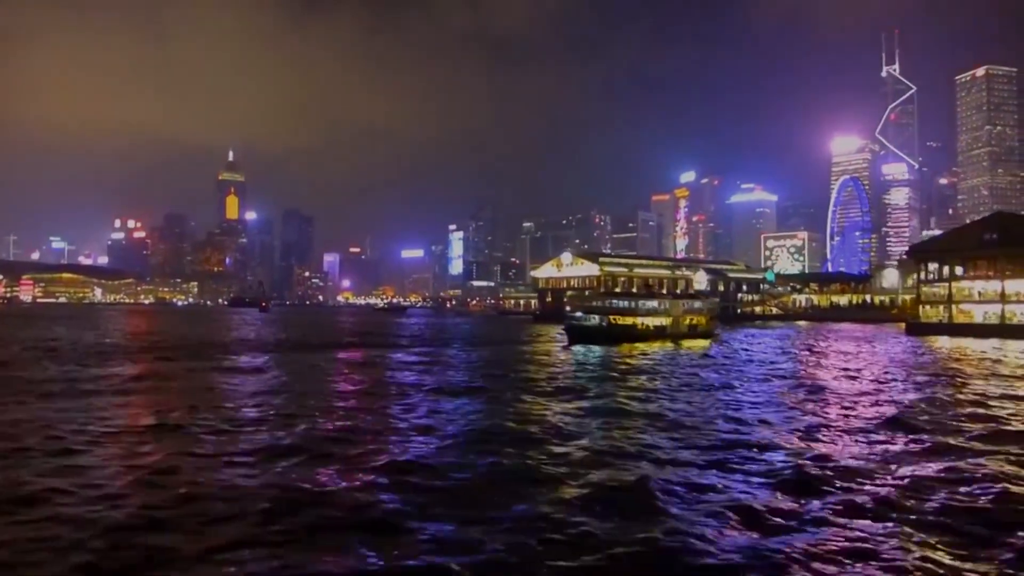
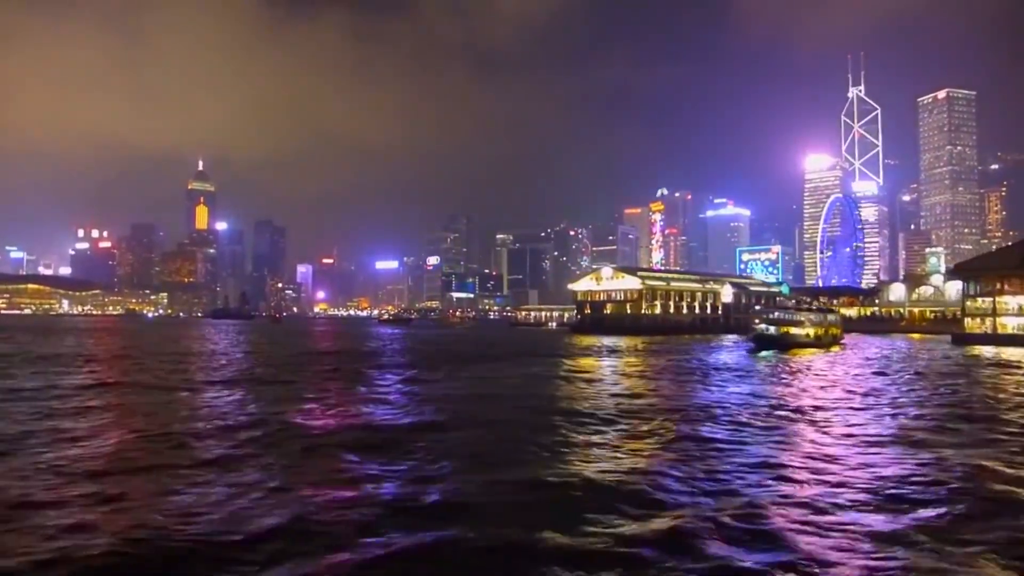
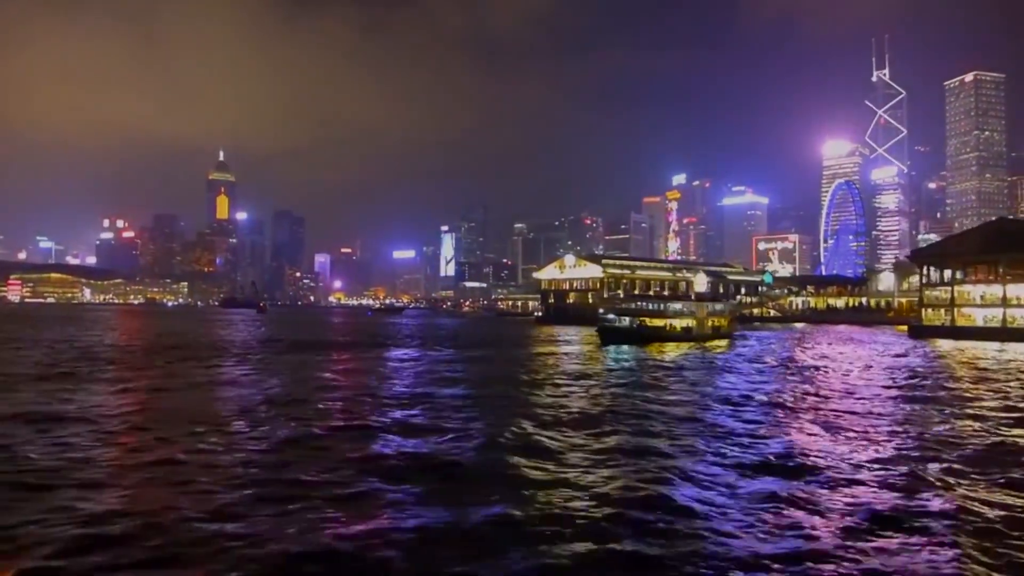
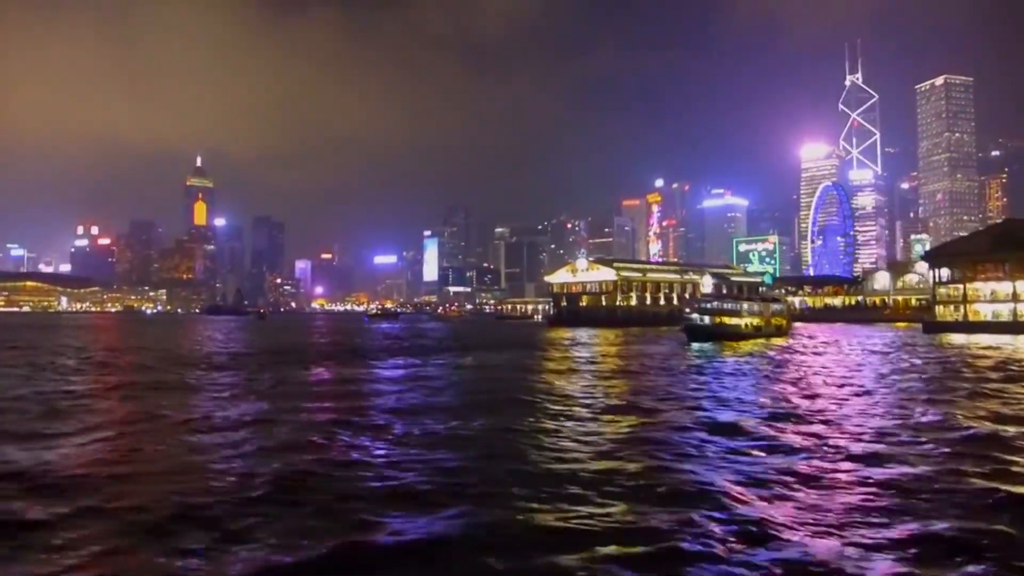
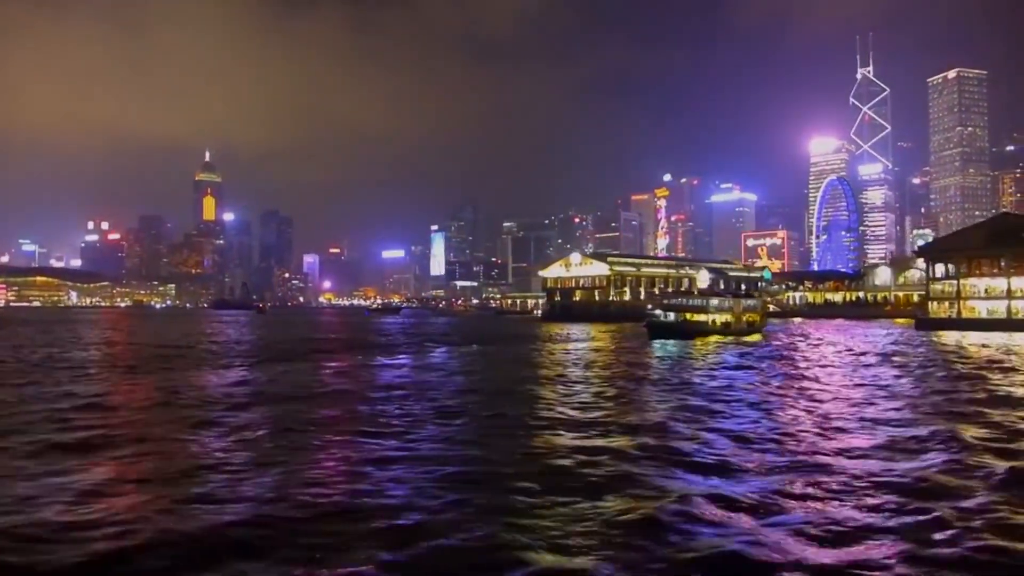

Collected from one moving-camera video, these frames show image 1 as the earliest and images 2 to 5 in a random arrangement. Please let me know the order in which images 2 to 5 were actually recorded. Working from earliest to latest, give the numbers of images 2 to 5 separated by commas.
3, 5, 4, 2
